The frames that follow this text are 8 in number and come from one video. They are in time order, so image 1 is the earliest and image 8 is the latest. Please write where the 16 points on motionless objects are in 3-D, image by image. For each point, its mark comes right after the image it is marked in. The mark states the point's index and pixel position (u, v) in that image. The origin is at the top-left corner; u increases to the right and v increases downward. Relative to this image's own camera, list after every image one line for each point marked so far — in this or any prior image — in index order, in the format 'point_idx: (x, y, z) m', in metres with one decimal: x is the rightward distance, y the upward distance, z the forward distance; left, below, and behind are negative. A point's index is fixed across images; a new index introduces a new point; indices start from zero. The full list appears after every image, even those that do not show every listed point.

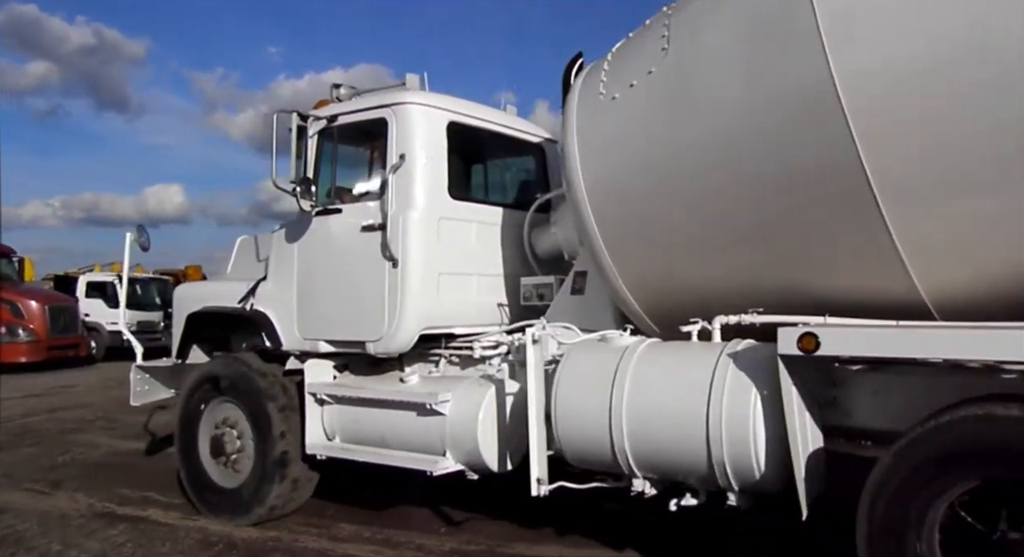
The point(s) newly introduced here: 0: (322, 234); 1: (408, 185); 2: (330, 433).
0: (-1.1, +0.3, +4.3) m
1: (-0.5, +0.5, +4.0) m
2: (-1.1, -0.9, +4.4) m
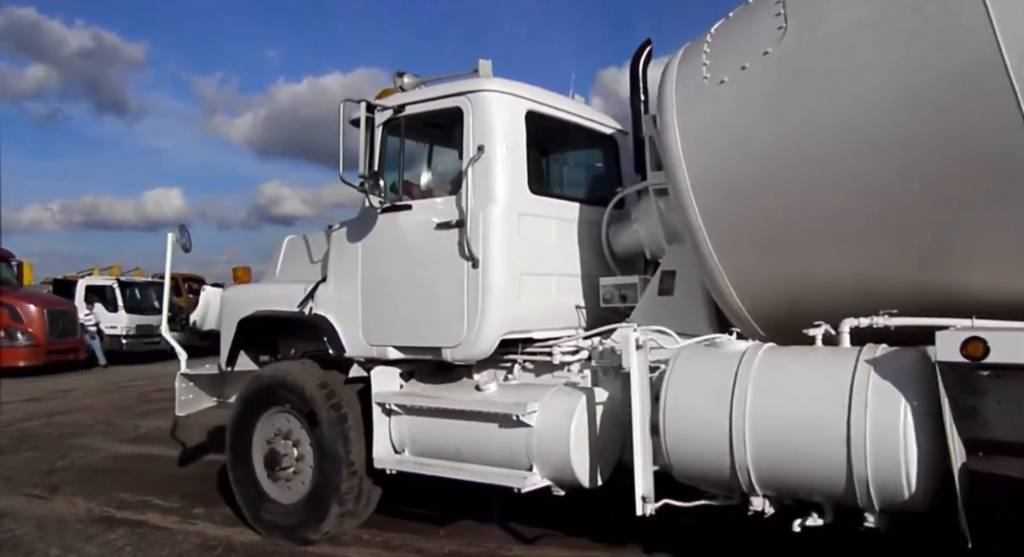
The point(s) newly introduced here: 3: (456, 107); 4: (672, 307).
0: (-0.7, +0.3, +4.0) m
1: (-0.1, +0.5, +3.7) m
2: (-0.6, -0.9, +4.1) m
3: (-0.3, +0.9, +3.9) m
4: (+0.9, -0.1, +4.0) m
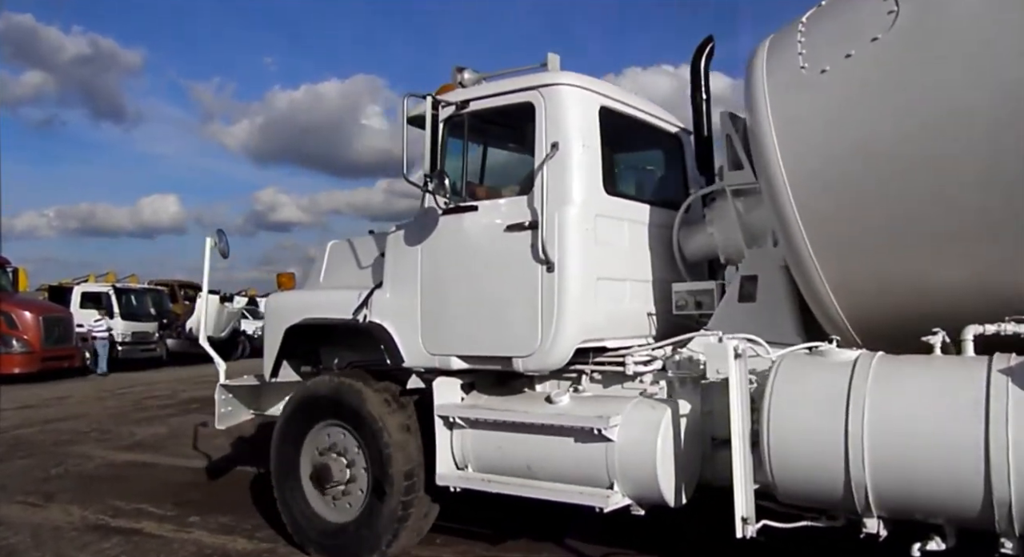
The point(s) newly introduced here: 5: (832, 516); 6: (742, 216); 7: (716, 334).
0: (-0.3, +0.2, +3.8) m
1: (+0.3, +0.5, +3.5) m
2: (-0.3, -1.0, +3.9) m
3: (+0.1, +0.9, +3.7) m
4: (+1.3, -0.2, +3.8) m
5: (+1.3, -0.9, +2.9) m
6: (+1.2, +0.4, +4.0) m
7: (+1.1, -0.3, +3.6) m
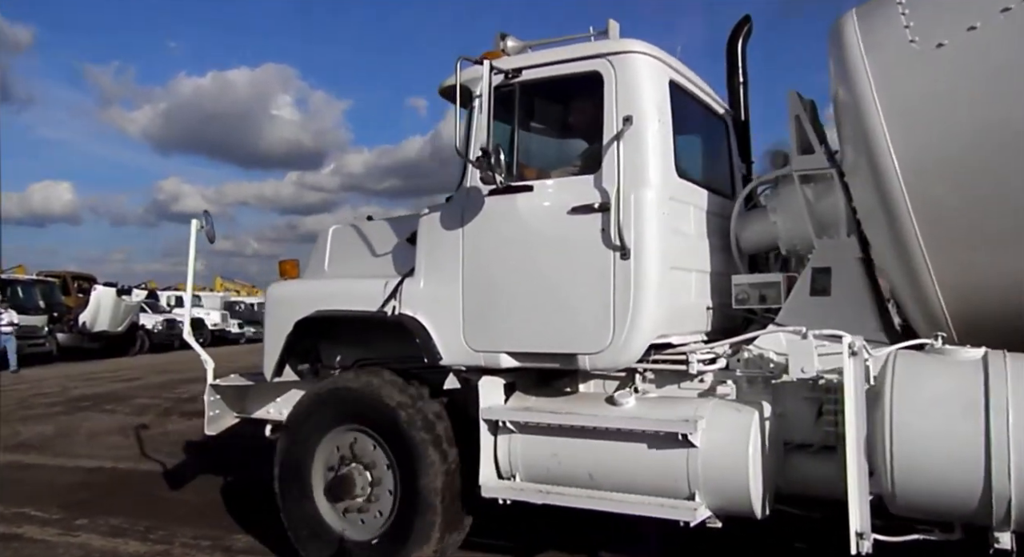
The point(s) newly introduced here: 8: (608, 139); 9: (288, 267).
0: (0.0, +0.3, +3.4) m
1: (+0.6, +0.5, +3.2) m
2: (0.0, -0.9, +3.5) m
3: (+0.4, +0.9, +3.4) m
4: (+1.5, -0.1, +3.5) m
5: (+1.6, -0.9, +2.7) m
6: (+1.5, +0.4, +3.7) m
7: (+1.4, -0.2, +3.3) m
8: (+0.4, +0.6, +3.3) m
9: (-1.3, +0.1, +4.4) m
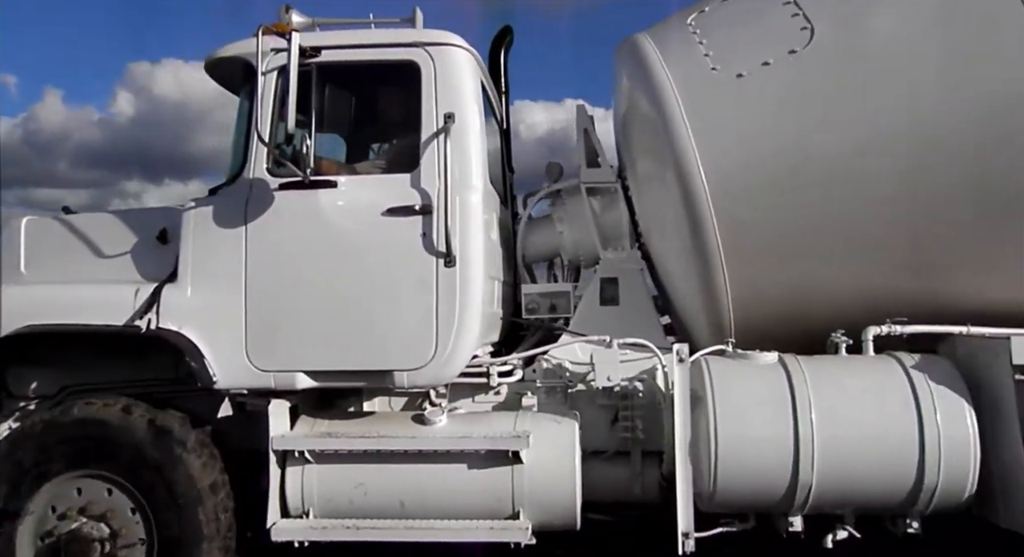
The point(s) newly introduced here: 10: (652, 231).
0: (-0.8, +0.3, +2.9) m
1: (-0.2, +0.5, +3.0) m
2: (-0.9, -0.9, +3.0) m
3: (-0.4, +0.9, +3.1) m
4: (+0.5, -0.2, +3.7) m
5: (+1.0, -1.0, +3.0) m
6: (+0.4, +0.3, +3.9) m
7: (+0.5, -0.3, +3.5) m
8: (-0.3, +0.6, +3.0) m
9: (-2.4, +0.1, +3.3) m
10: (+0.7, +0.2, +3.7) m
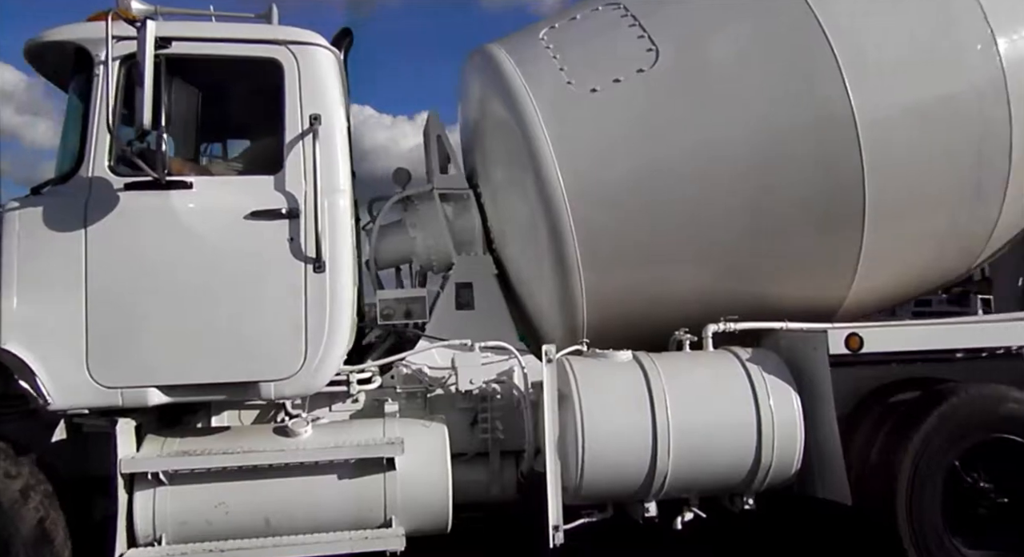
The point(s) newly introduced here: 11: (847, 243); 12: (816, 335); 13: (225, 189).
0: (-1.3, +0.2, +2.7) m
1: (-0.7, +0.5, +2.9) m
2: (-1.3, -1.0, +2.8) m
3: (-1.0, +0.9, +2.9) m
4: (-0.2, -0.2, +3.8) m
5: (+0.4, -1.0, +3.2) m
6: (-0.3, +0.3, +3.9) m
7: (-0.2, -0.3, +3.5) m
8: (-0.9, +0.6, +2.9) m
9: (-3.0, 0.0, +2.7) m
10: (0.0, +0.2, +3.8) m
11: (+1.6, +0.2, +3.6) m
12: (+1.4, -0.3, +3.3) m
13: (-1.1, +0.3, +2.8) m
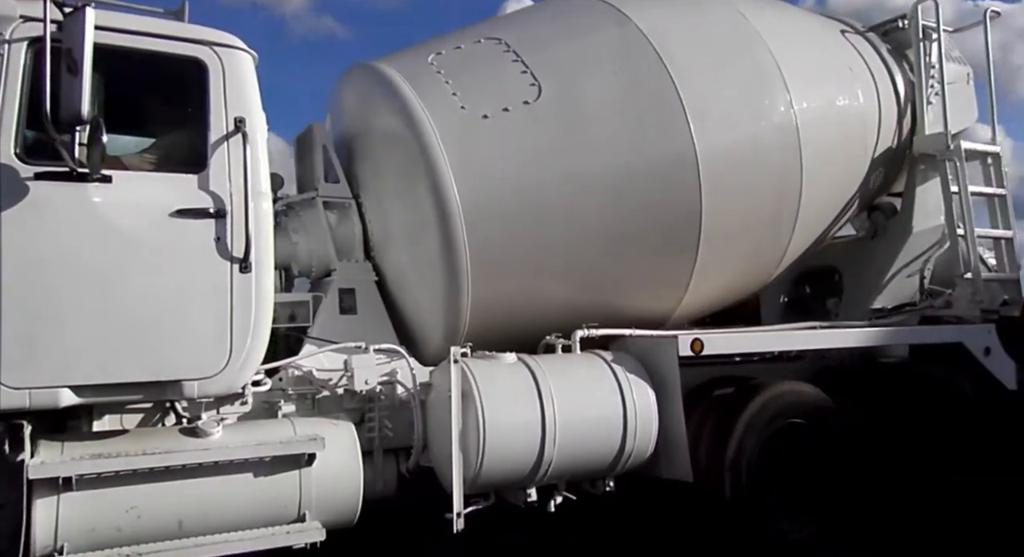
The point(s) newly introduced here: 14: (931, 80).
0: (-1.6, +0.2, +2.6) m
1: (-1.0, +0.5, +3.0) m
2: (-1.6, -0.9, +2.6) m
3: (-1.3, +0.9, +2.9) m
4: (-0.8, -0.2, +4.0) m
5: (-0.1, -1.0, +3.5) m
6: (-1.0, +0.3, +4.1) m
7: (-0.7, -0.3, +3.7) m
8: (-1.2, +0.6, +2.9) m
9: (-3.1, +0.1, +2.1) m
10: (-0.7, +0.2, +4.0) m
11: (+1.0, +0.1, +4.3) m
12: (+0.8, -0.3, +3.9) m
13: (-1.3, +0.4, +2.8) m
14: (+3.3, +1.6, +5.9) m
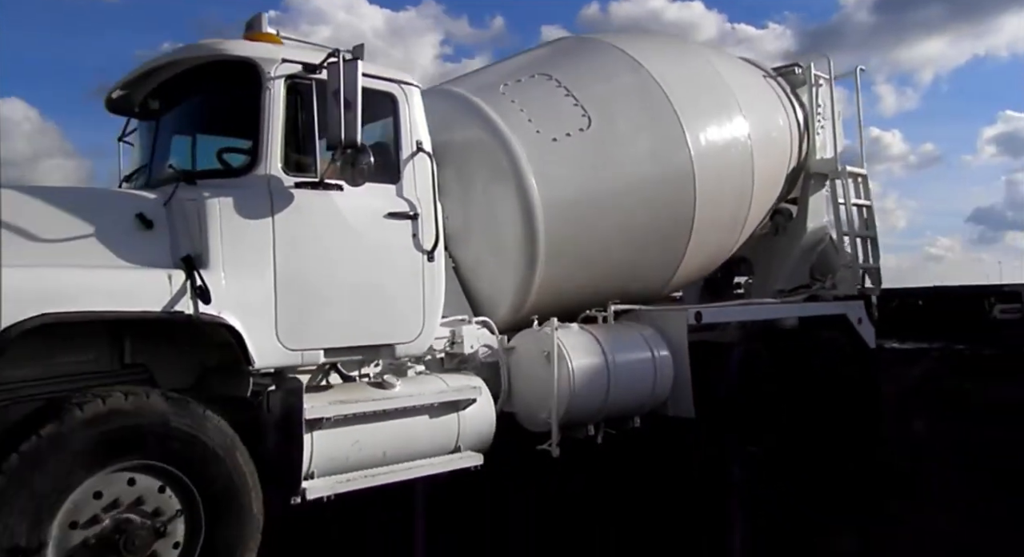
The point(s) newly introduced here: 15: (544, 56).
0: (-0.9, +0.3, +3.4) m
1: (-0.4, +0.5, +3.8) m
2: (-0.9, -0.9, +3.4) m
3: (-0.6, +1.0, +3.7) m
4: (-0.4, -0.2, +4.9) m
5: (+0.4, -0.9, +4.6) m
6: (-0.6, +0.4, +4.9) m
7: (-0.3, -0.2, +4.6) m
8: (-0.5, +0.6, +3.8) m
9: (-2.2, +0.1, +2.5) m
10: (-0.3, +0.3, +5.0) m
11: (+1.3, +0.2, +5.6) m
12: (+1.2, -0.2, +5.2) m
13: (-0.7, +0.4, +3.6) m
14: (+3.2, +1.7, +7.6) m
15: (+0.2, +1.7, +5.6) m
